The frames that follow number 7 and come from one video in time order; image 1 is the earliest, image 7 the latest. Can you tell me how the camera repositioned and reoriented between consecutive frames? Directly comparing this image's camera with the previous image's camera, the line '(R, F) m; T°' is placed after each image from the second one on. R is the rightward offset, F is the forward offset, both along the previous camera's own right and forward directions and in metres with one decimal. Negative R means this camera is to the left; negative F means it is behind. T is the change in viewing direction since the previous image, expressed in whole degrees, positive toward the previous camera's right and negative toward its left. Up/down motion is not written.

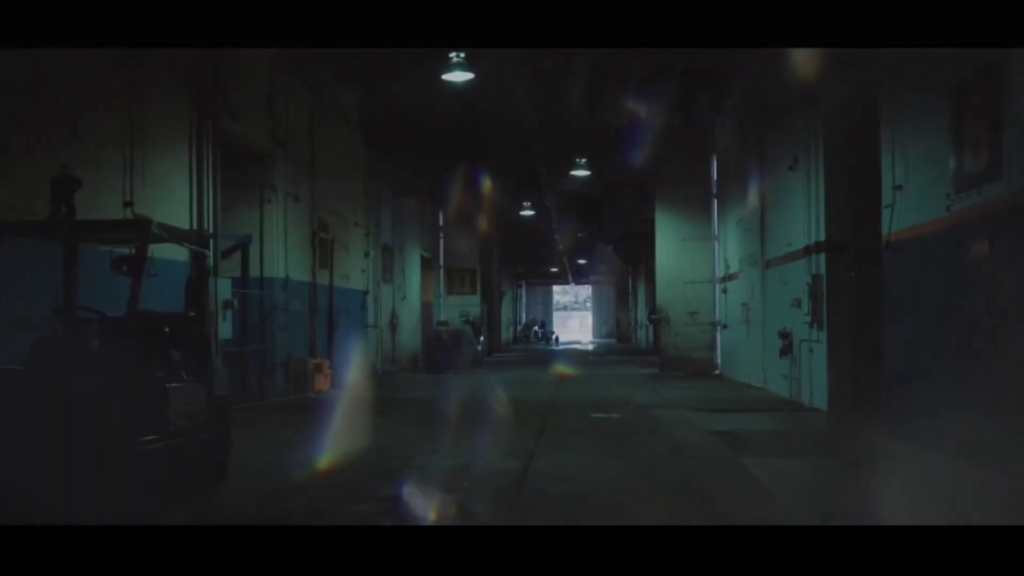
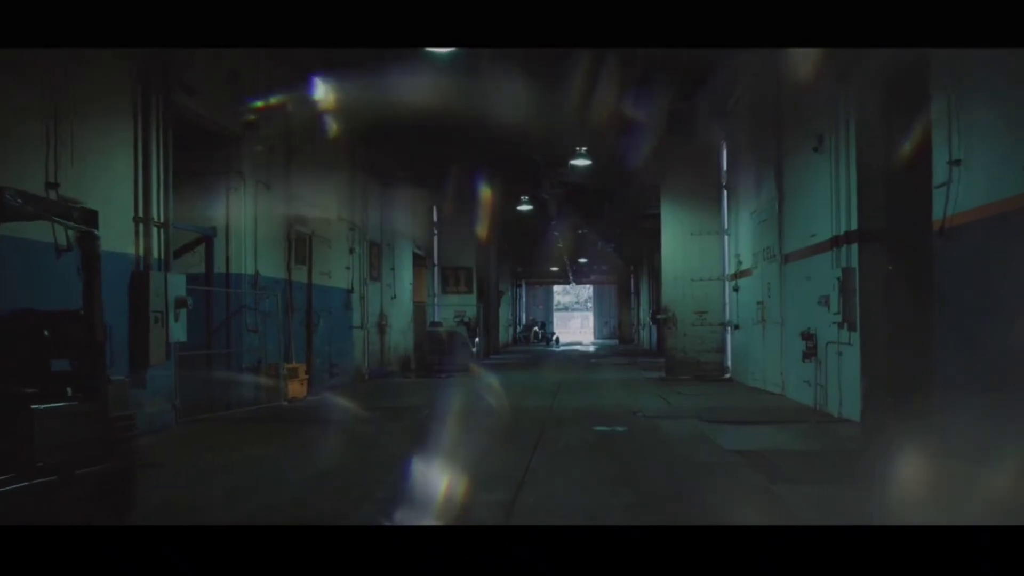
(+0.1, +1.4) m; 0°
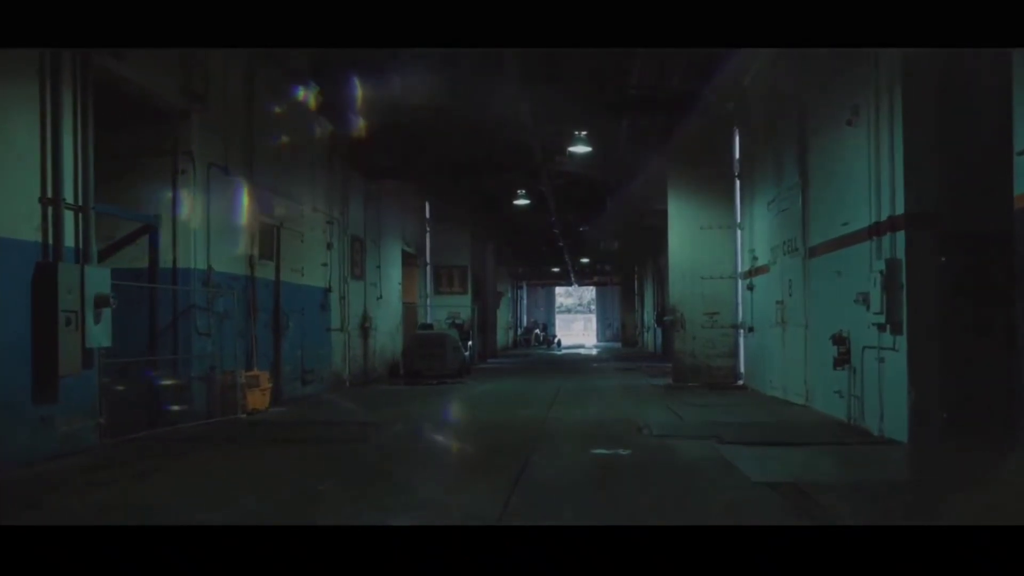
(+0.2, +1.7) m; 0°
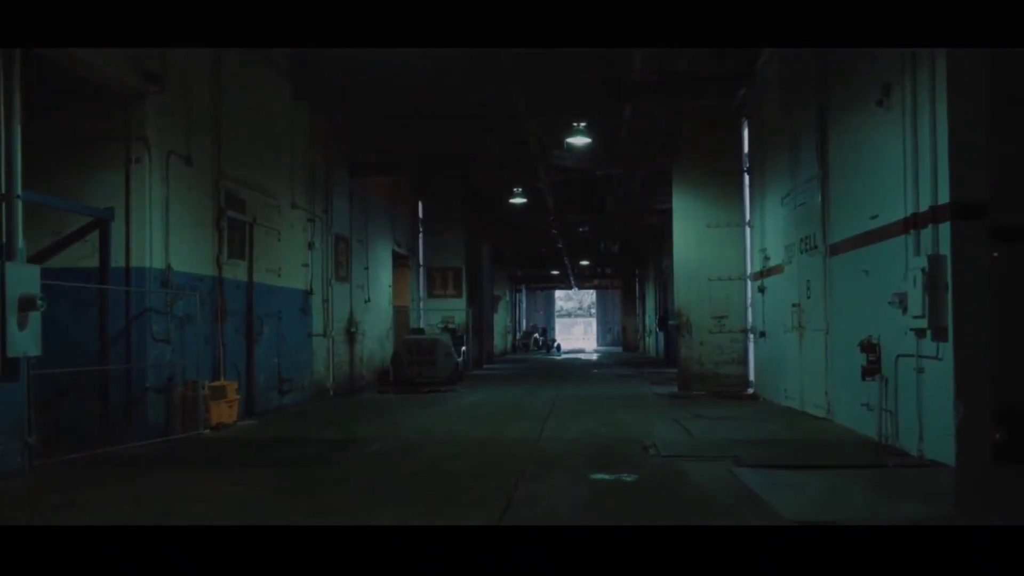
(+0.1, +1.2) m; 0°
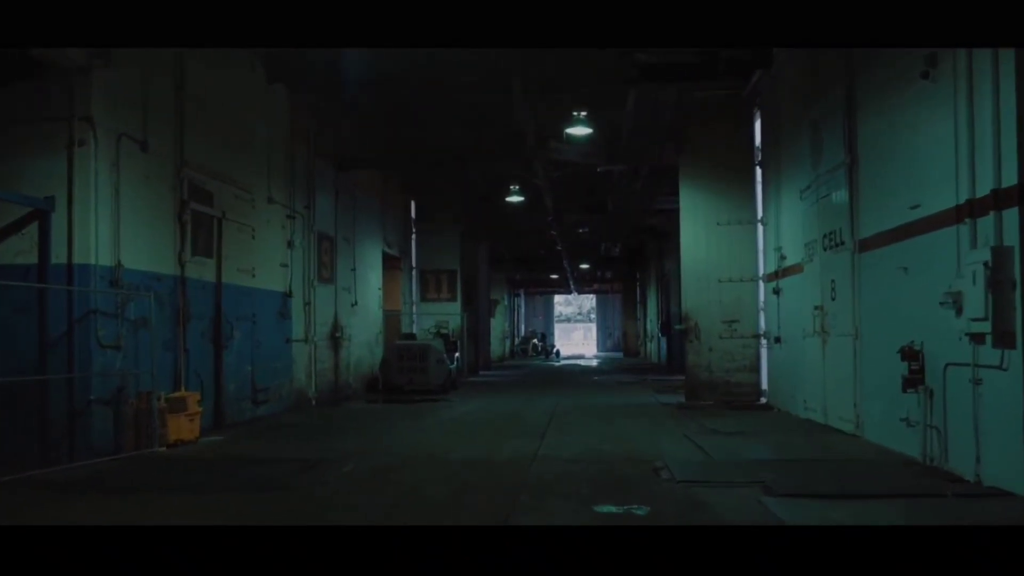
(+0.1, +1.2) m; 0°
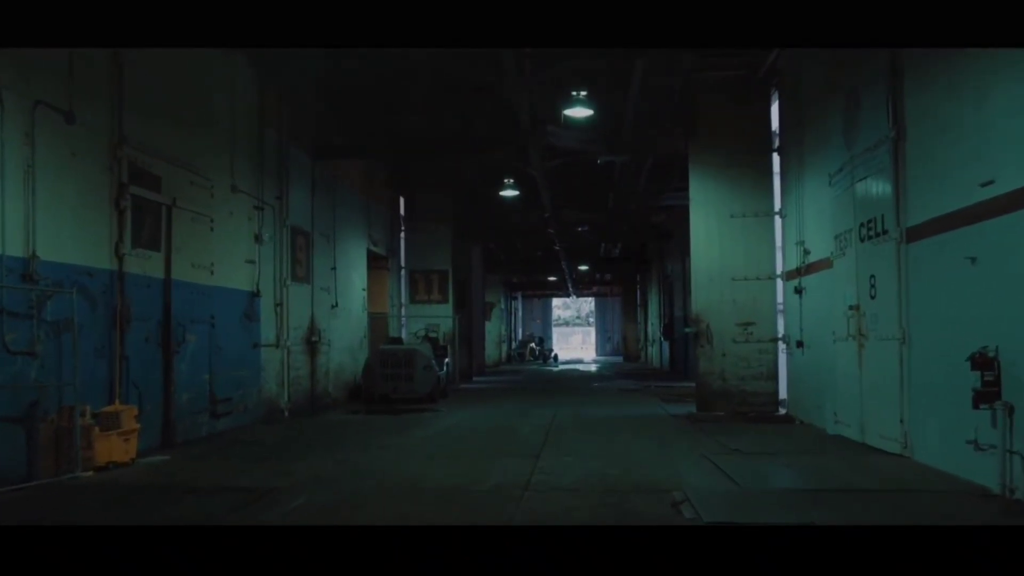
(+0.1, +1.5) m; 0°
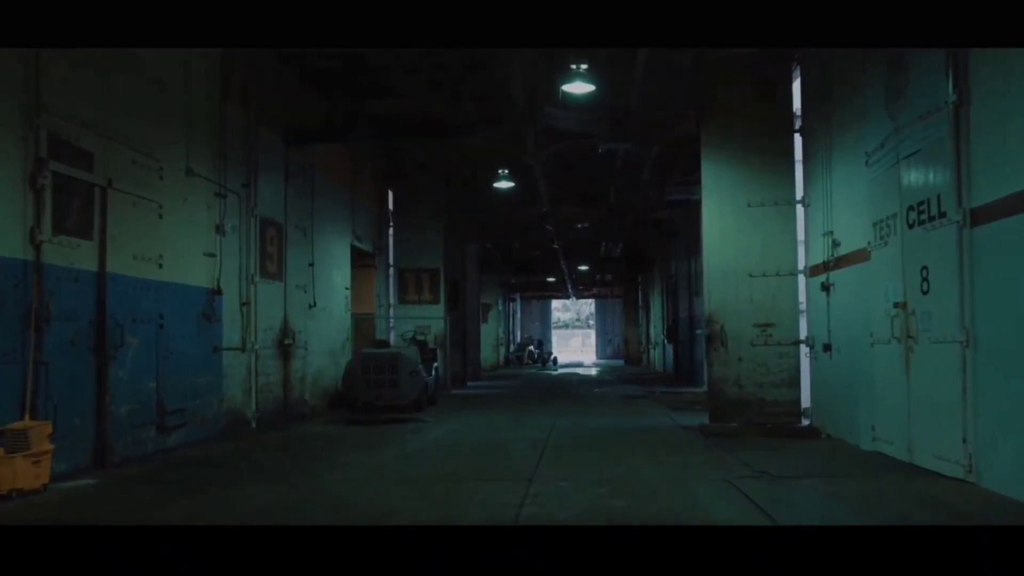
(+0.1, +1.5) m; 0°
